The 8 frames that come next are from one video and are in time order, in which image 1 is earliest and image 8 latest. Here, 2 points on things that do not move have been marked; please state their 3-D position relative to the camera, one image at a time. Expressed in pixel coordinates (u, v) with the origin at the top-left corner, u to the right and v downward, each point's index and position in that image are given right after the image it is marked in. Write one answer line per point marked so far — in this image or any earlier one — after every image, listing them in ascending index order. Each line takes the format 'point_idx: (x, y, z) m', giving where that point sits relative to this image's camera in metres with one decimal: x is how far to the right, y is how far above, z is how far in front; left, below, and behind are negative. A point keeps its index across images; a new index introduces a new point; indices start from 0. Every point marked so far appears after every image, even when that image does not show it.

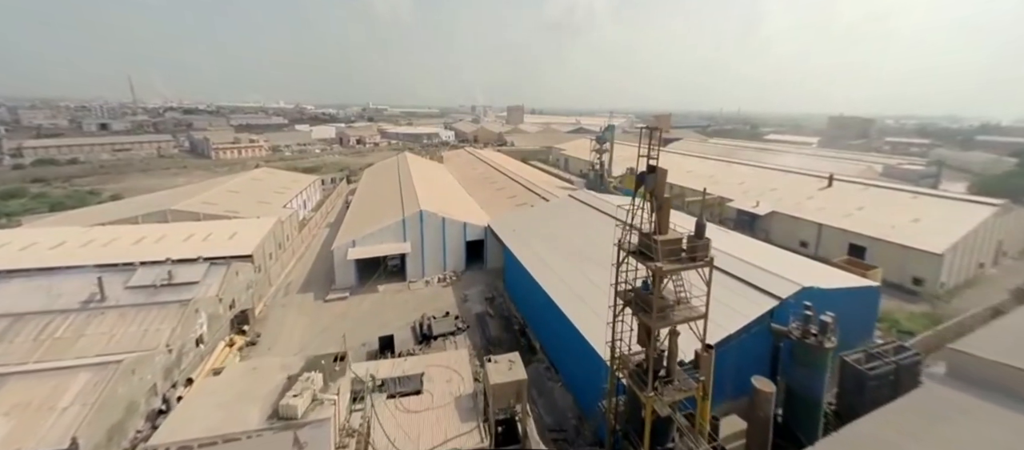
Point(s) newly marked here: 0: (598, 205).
0: (+2.3, +0.5, +11.1) m
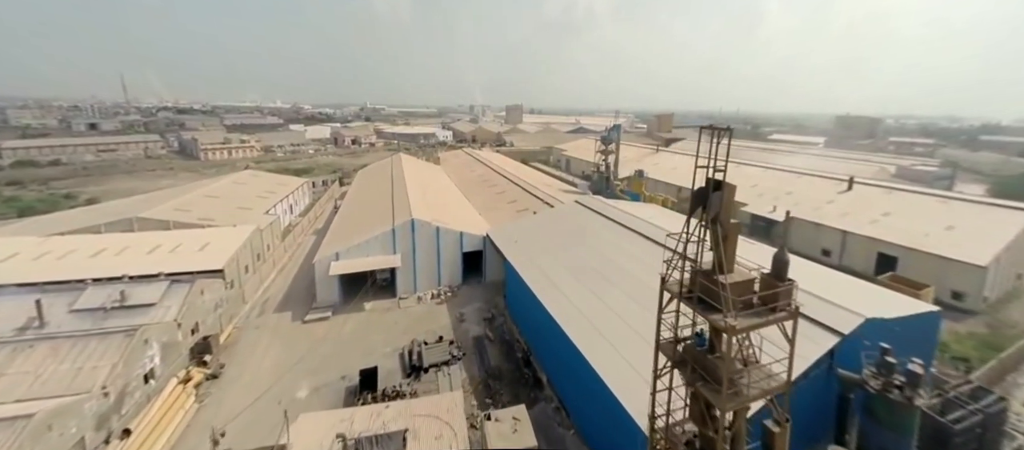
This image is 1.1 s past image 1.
0: (+2.3, +0.3, +10.1) m
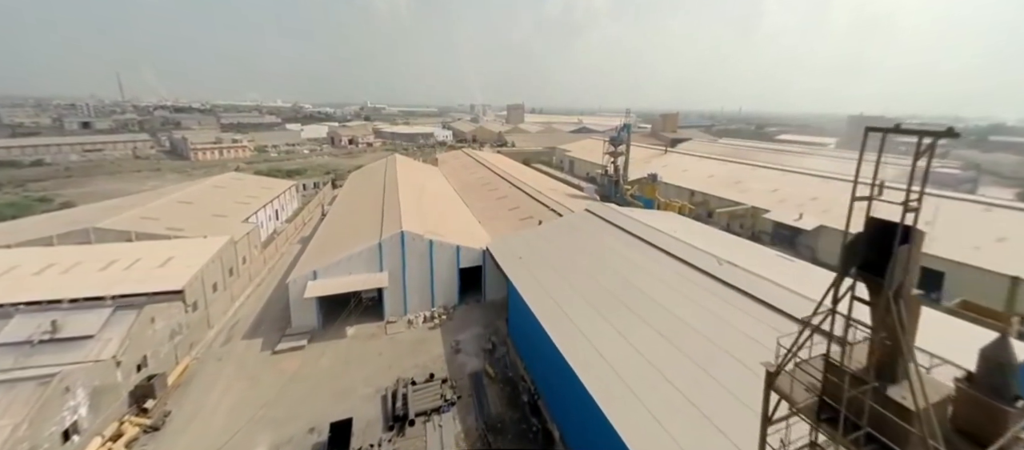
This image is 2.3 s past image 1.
0: (+2.4, 0.0, +9.0) m
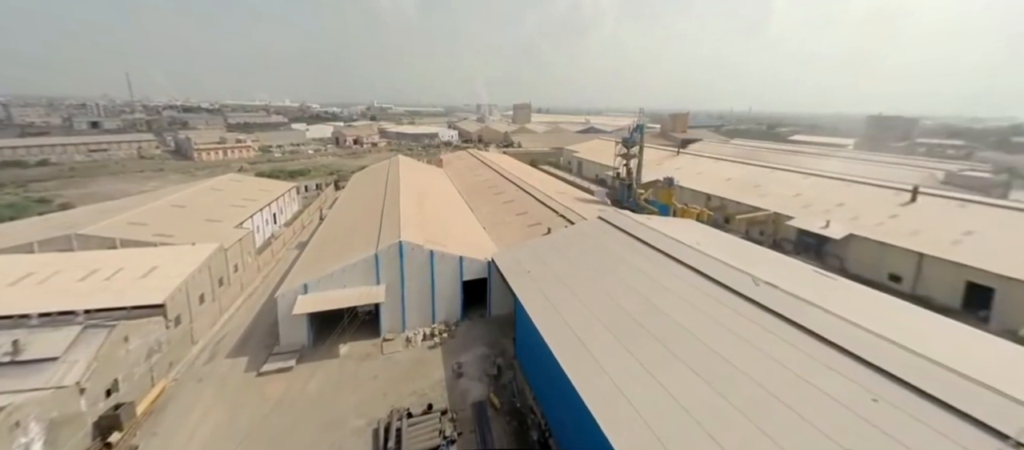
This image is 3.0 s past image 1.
0: (+2.6, -0.2, +8.3) m
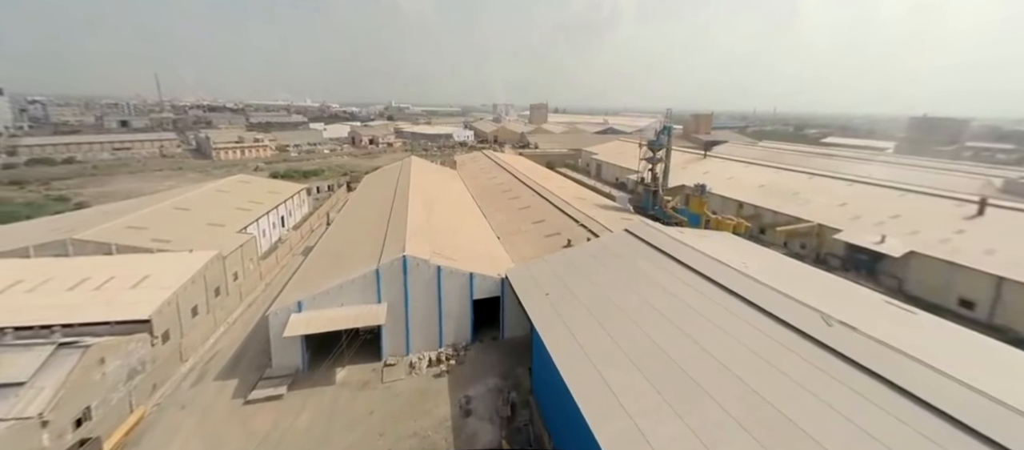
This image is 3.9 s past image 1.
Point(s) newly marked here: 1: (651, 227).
0: (+2.9, -0.4, +7.4) m
1: (+2.9, 0.0, +8.5) m
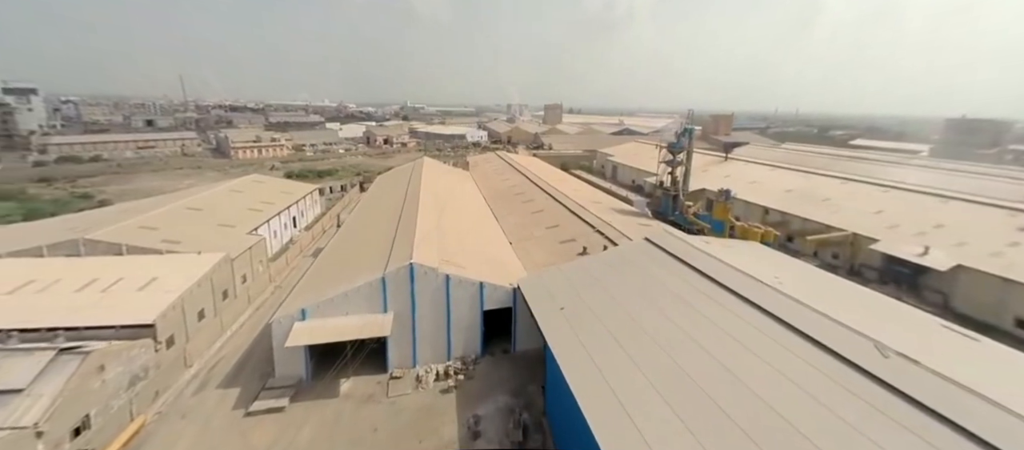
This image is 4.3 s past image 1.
0: (+3.1, -0.6, +7.0) m
1: (+3.1, -0.2, +8.1) m
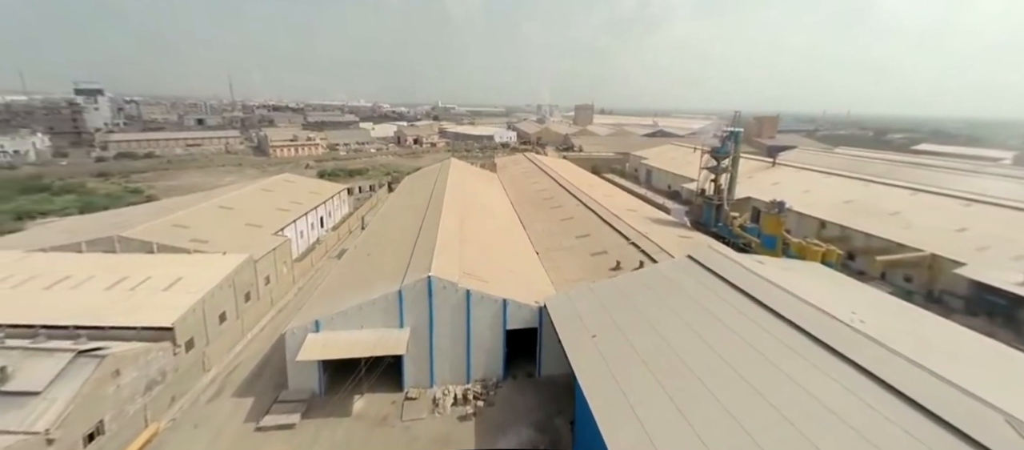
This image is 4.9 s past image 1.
0: (+3.5, -0.8, +6.2) m
1: (+3.7, -0.4, +7.3) m
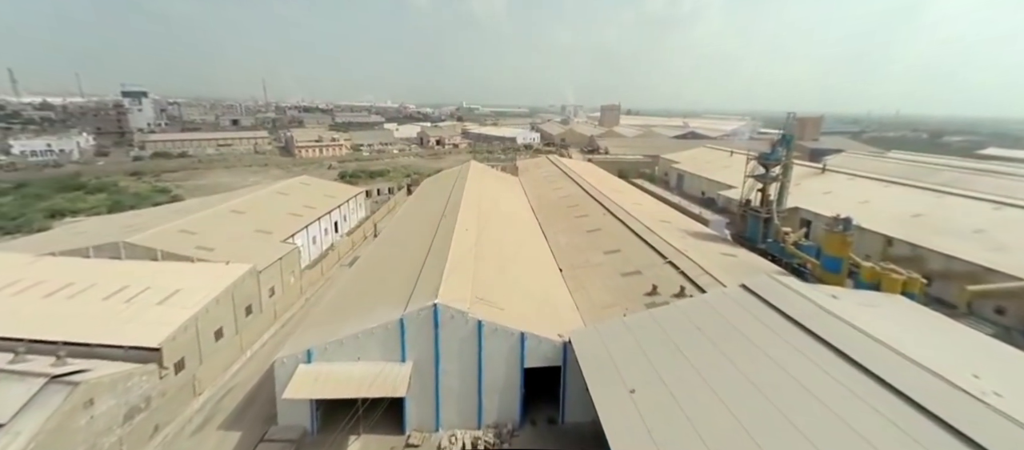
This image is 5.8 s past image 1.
0: (+3.8, -1.1, +5.1) m
1: (+4.0, -0.7, +6.2) m
